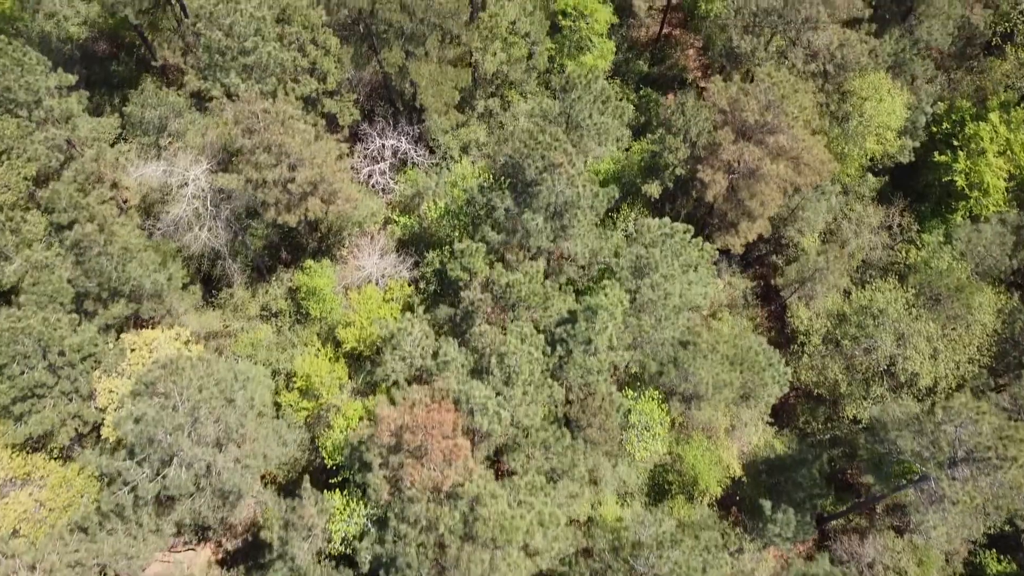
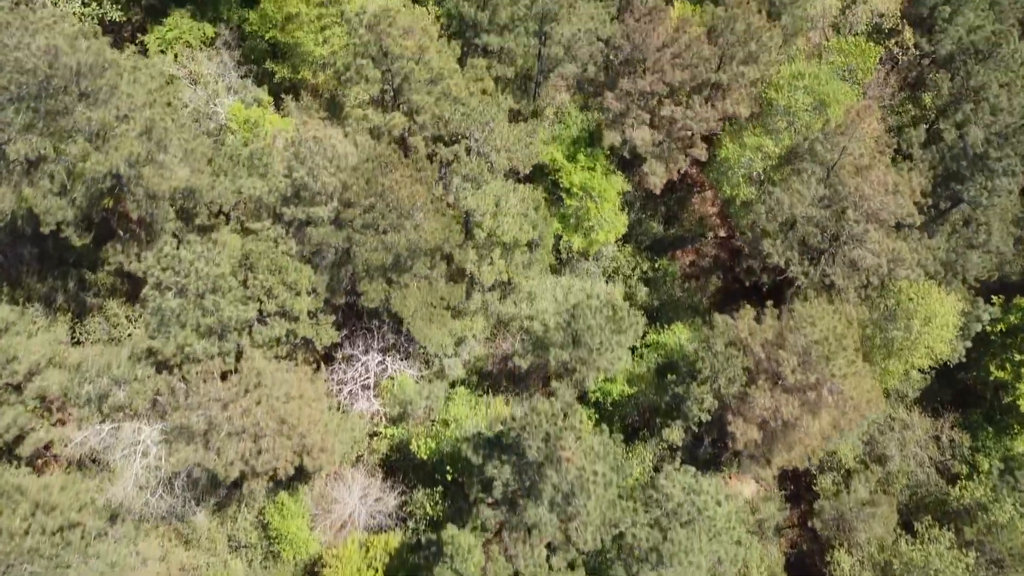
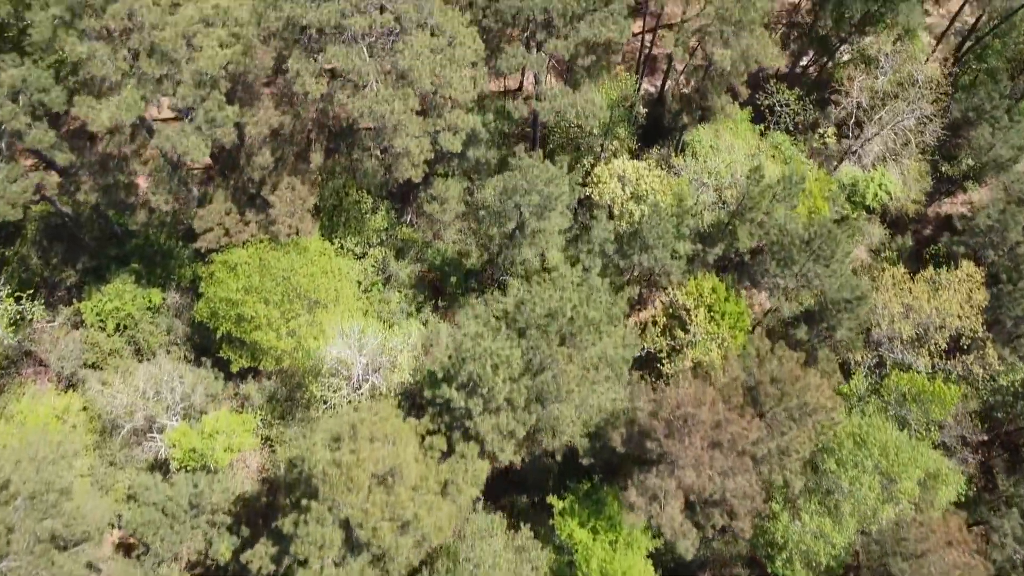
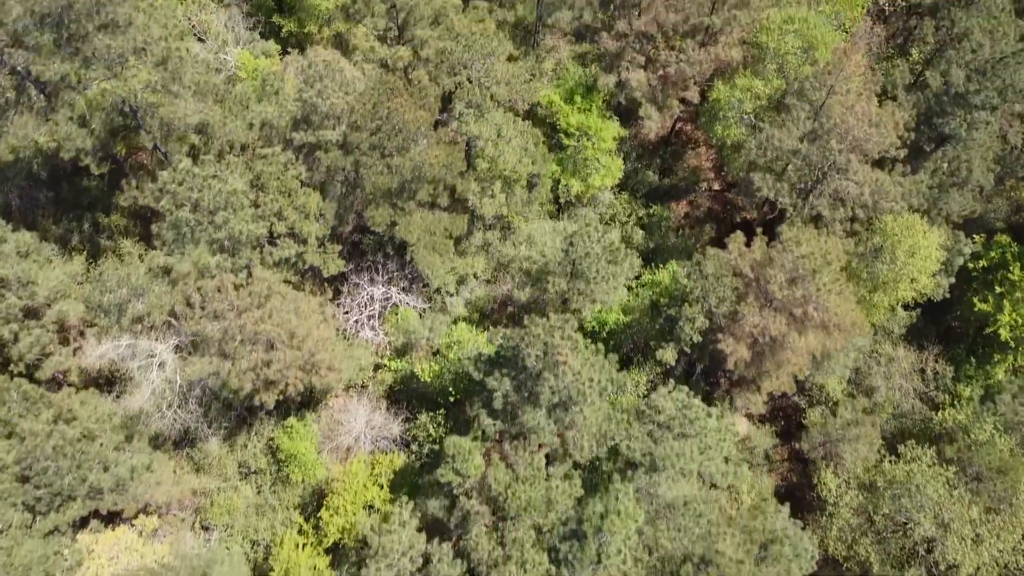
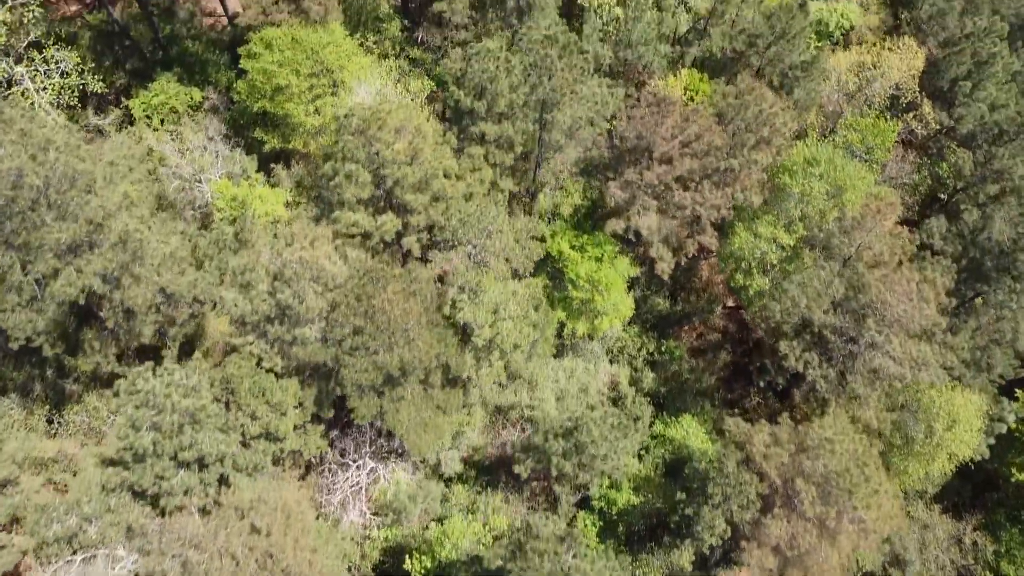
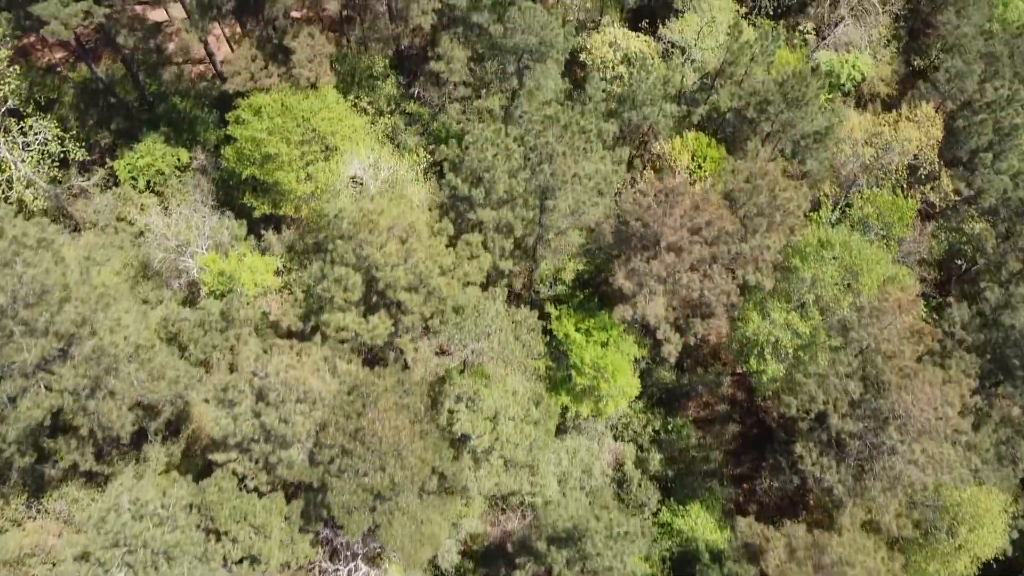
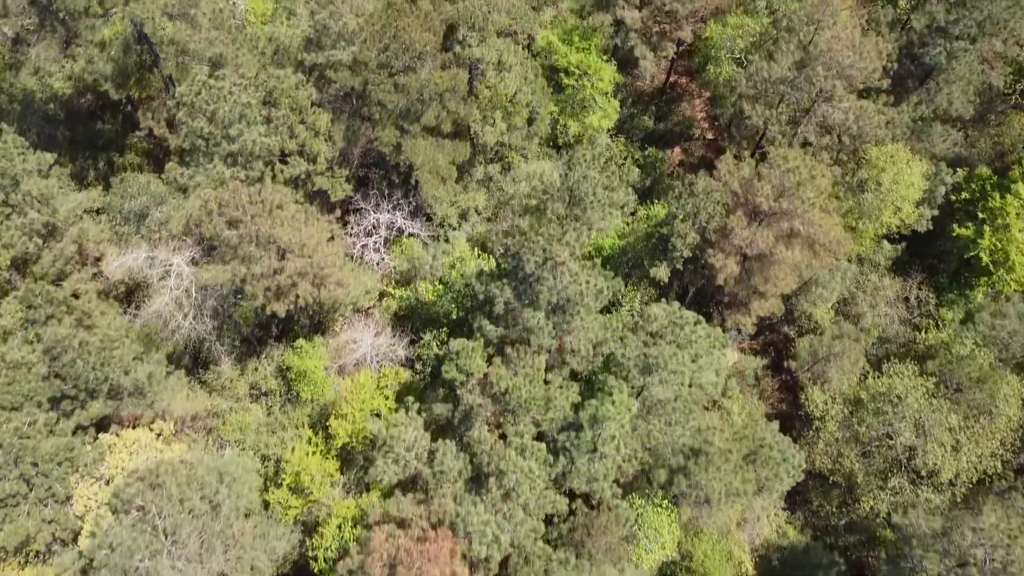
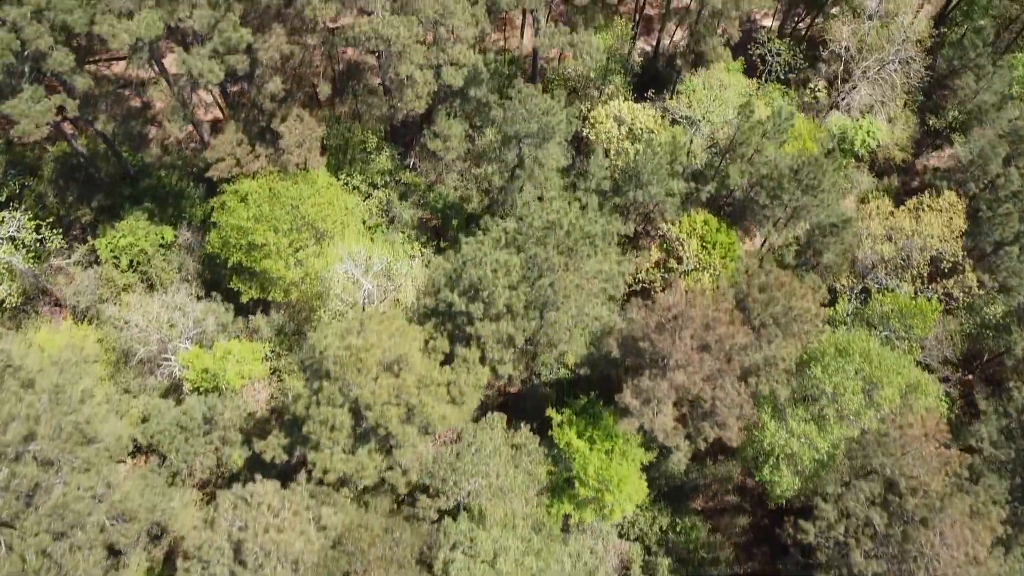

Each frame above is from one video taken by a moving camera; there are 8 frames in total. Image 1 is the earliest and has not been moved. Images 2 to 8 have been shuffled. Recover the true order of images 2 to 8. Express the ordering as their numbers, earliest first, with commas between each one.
7, 4, 2, 5, 6, 8, 3
